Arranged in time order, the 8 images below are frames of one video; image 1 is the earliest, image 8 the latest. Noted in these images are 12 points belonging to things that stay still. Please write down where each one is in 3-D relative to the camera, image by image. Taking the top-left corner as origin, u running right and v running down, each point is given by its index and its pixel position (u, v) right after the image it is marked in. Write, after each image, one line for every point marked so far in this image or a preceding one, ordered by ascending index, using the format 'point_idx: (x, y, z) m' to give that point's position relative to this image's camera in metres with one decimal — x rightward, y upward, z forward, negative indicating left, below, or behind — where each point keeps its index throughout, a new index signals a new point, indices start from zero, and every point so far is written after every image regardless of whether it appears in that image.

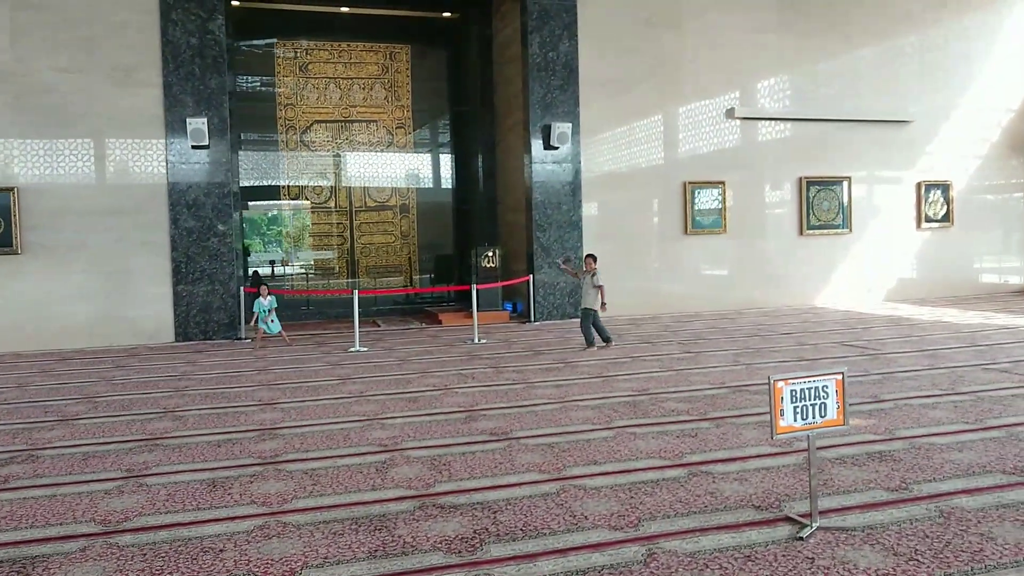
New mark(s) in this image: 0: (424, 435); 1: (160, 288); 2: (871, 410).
0: (-0.4, -0.7, +3.9) m
1: (-3.2, 0.0, +7.6) m
2: (+1.7, -0.6, +4.1) m
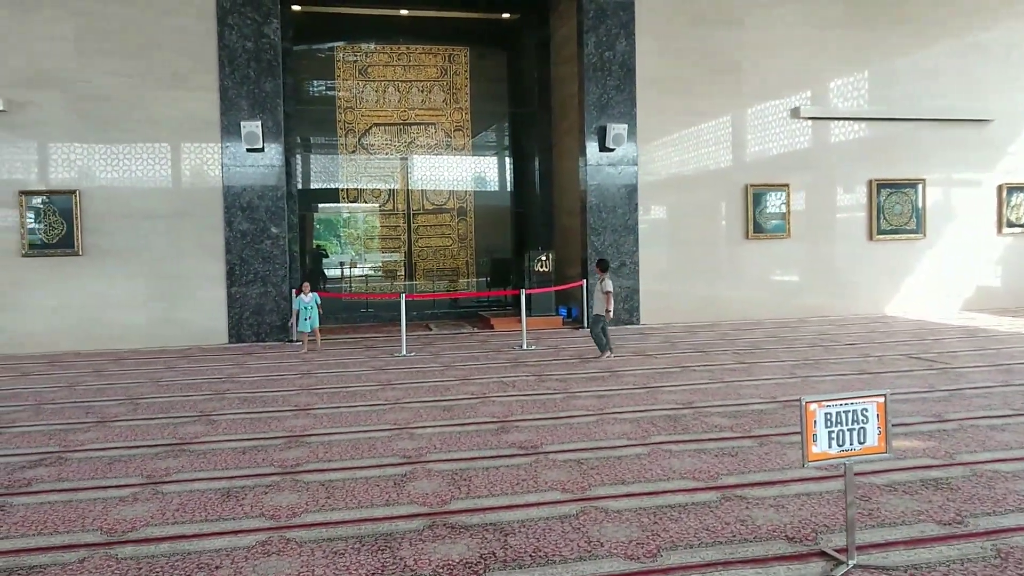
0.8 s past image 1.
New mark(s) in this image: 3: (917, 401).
0: (-0.3, -0.7, +3.7) m
1: (-2.7, 0.0, +7.7) m
2: (+1.9, -0.6, +3.8) m
3: (+2.1, -0.6, +4.5) m
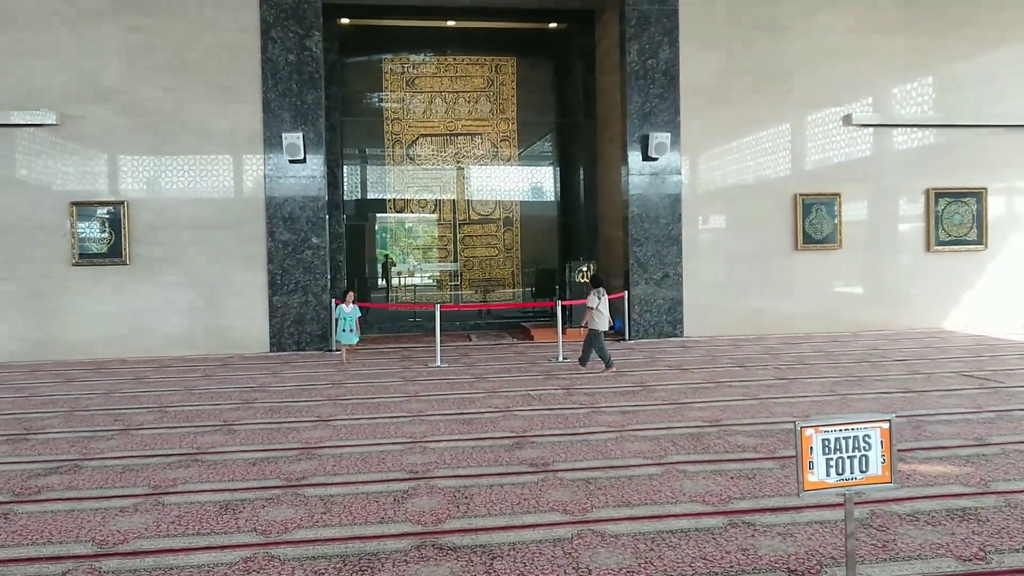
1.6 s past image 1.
0: (-0.2, -0.7, +3.7) m
1: (-2.3, -0.1, +7.8) m
2: (+1.9, -0.7, +3.6) m
3: (+2.2, -0.7, +4.2) m
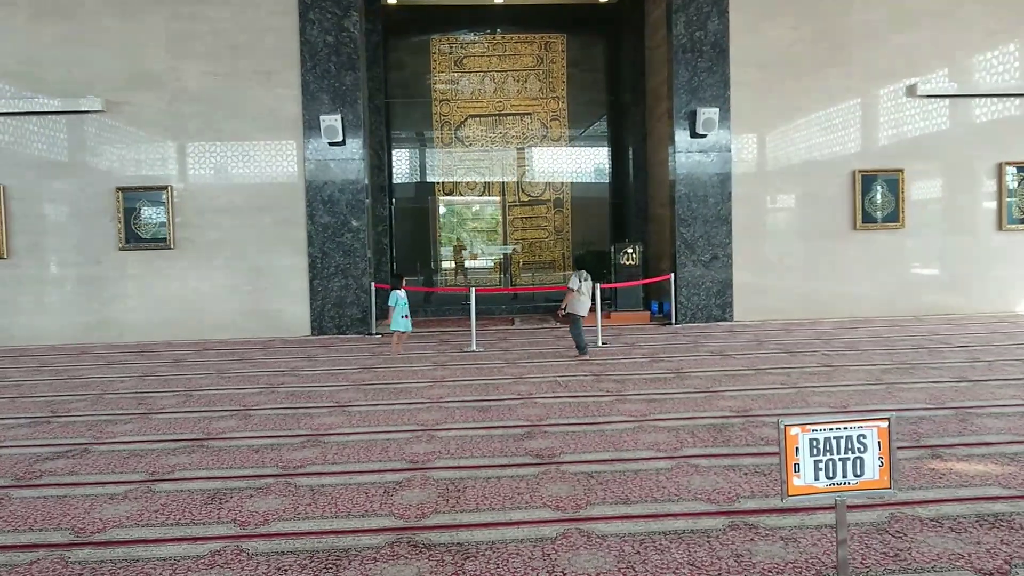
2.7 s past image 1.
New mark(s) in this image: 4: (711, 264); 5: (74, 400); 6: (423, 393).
0: (-0.2, -0.7, +3.5) m
1: (-2.0, 0.0, +7.8) m
2: (+1.9, -0.6, +3.3) m
3: (+2.3, -0.6, +3.9) m
4: (+1.9, +0.2, +8.1) m
5: (-2.5, -0.7, +5.0) m
6: (-0.5, -0.6, +4.9) m
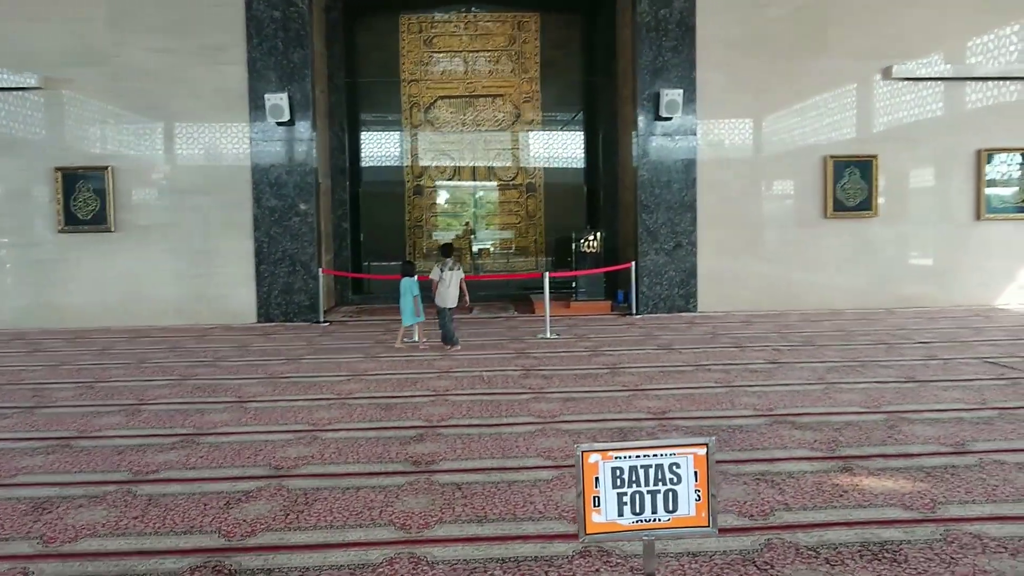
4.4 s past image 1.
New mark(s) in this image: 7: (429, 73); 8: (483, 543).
0: (-0.7, -0.6, +3.2) m
1: (-2.4, +0.2, +7.6) m
2: (+1.5, -0.6, +3.0) m
3: (+1.8, -0.6, +3.6) m
4: (+1.5, +0.3, +7.8) m
5: (-3.0, -0.6, +4.7) m
6: (-1.0, -0.5, +4.6) m
7: (-1.0, +2.5, +9.8) m
8: (-0.1, -0.7, +2.4) m
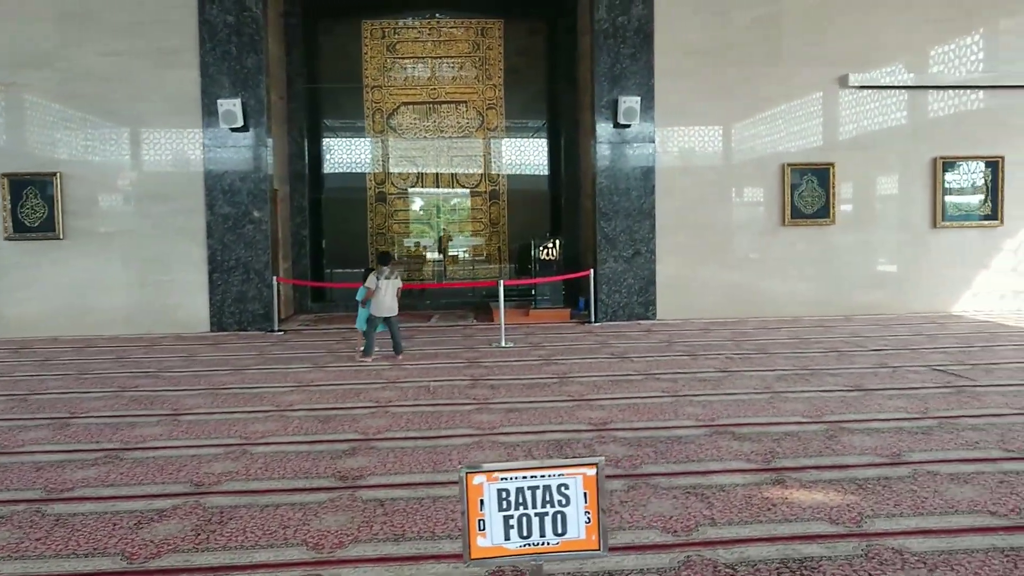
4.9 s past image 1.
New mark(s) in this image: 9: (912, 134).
0: (-0.9, -0.7, +3.1) m
1: (-2.7, +0.1, +7.4) m
2: (+1.2, -0.7, +2.9) m
3: (+1.5, -0.6, +3.5) m
4: (+1.1, +0.3, +7.7) m
5: (-3.3, -0.6, +4.6) m
6: (-1.2, -0.6, +4.5) m
7: (-1.4, +2.4, +9.7) m
8: (-0.3, -0.7, +2.3) m
9: (+3.7, +1.4, +7.9) m
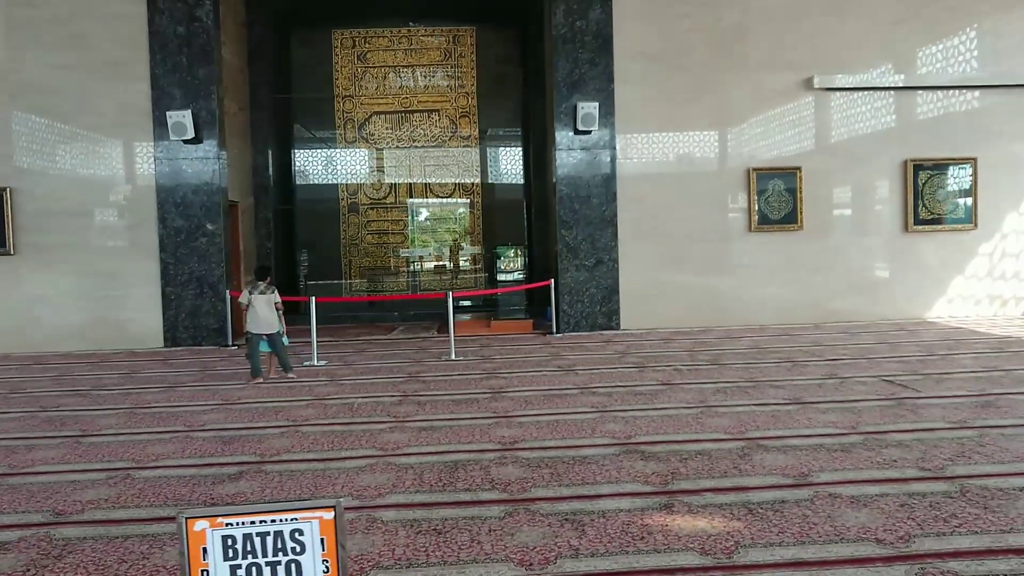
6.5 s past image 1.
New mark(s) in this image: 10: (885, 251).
0: (-1.3, -0.7, +3.0) m
1: (-3.1, 0.0, +7.3) m
2: (+0.8, -0.7, +2.7) m
3: (+1.1, -0.6, +3.3) m
4: (+0.8, +0.2, +7.6) m
5: (-3.7, -0.7, +4.5) m
6: (-1.6, -0.7, +4.4) m
7: (-1.7, +2.2, +9.6) m
8: (-0.7, -0.8, +2.1) m
9: (+3.3, +1.4, +7.7) m
10: (+3.4, +0.3, +7.8) m
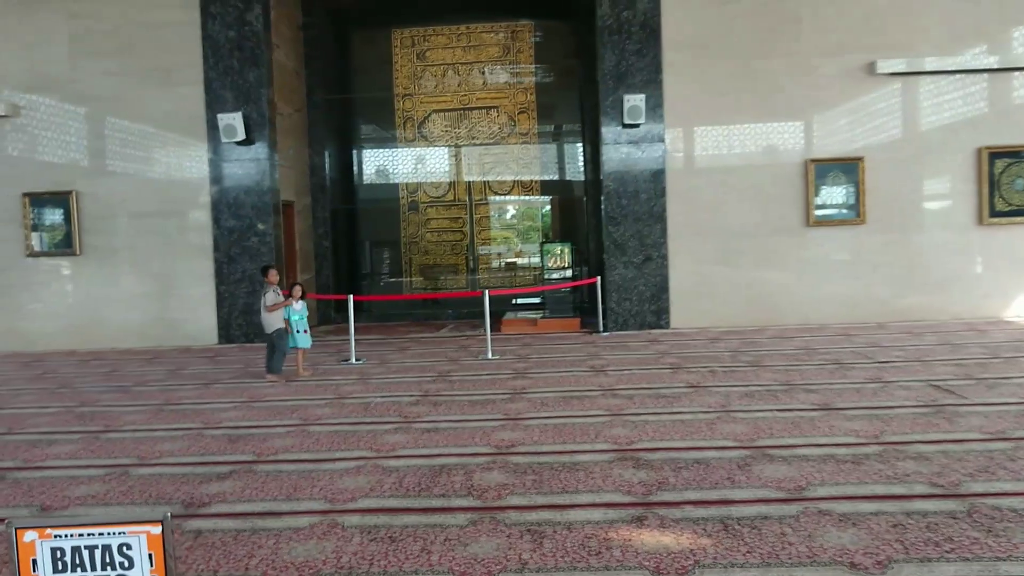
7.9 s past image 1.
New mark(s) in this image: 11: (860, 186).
0: (-1.4, -0.7, +3.0) m
1: (-2.7, 0.0, +7.5) m
2: (+0.7, -0.7, +2.6) m
3: (+1.1, -0.6, +3.1) m
4: (+1.2, +0.2, +7.4) m
5: (-3.6, -0.7, +4.7) m
6: (-1.6, -0.7, +4.4) m
7: (-1.1, +2.3, +9.6) m
8: (-0.9, -0.8, +2.1) m
9: (+3.7, +1.4, +7.2) m
10: (+3.9, +0.4, +7.3) m
11: (+3.0, +0.9, +7.2) m
